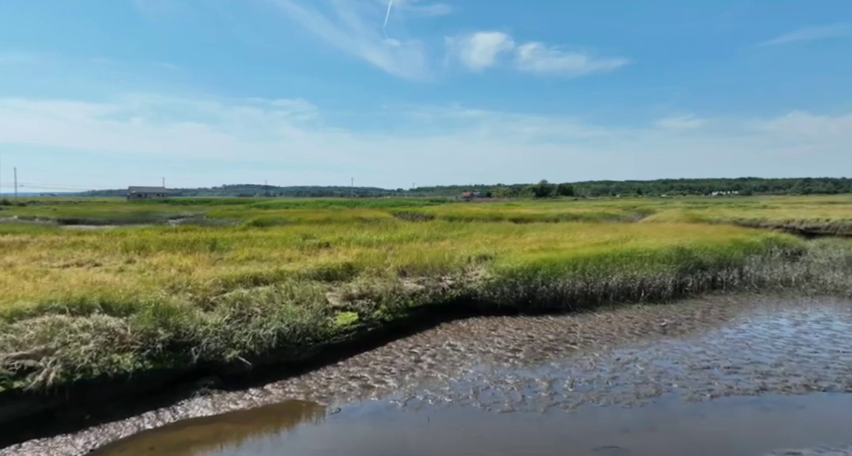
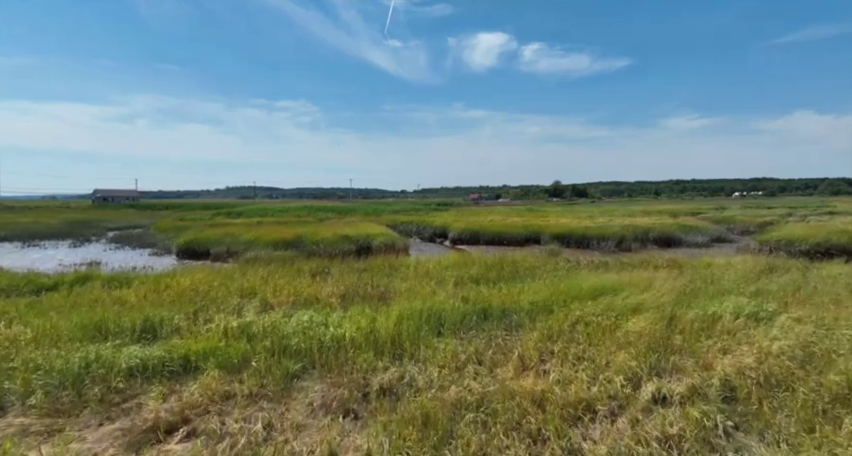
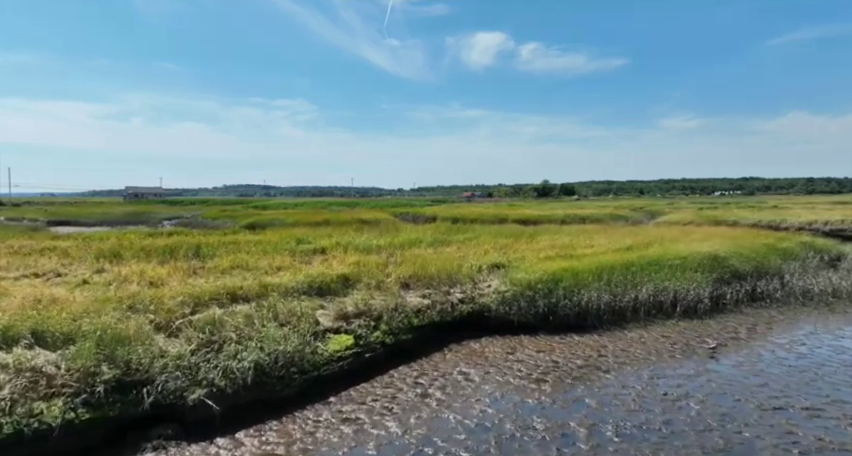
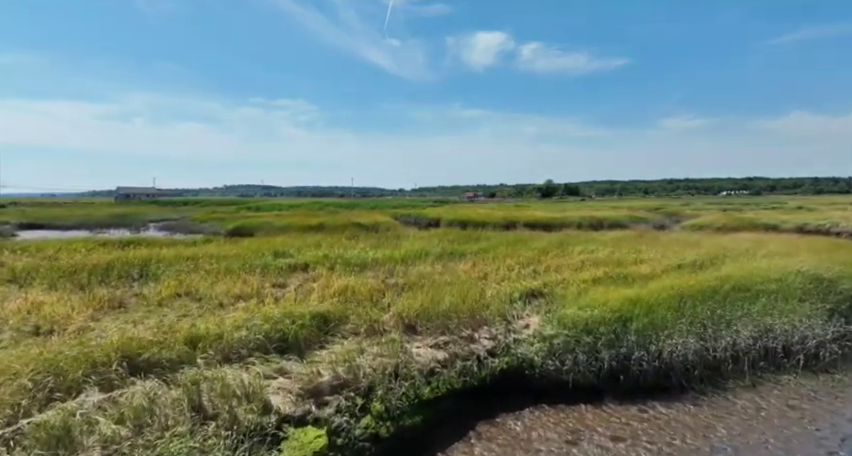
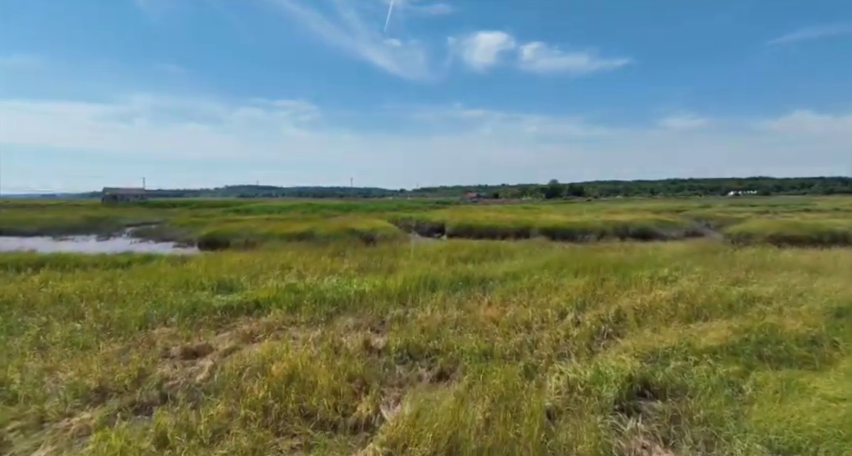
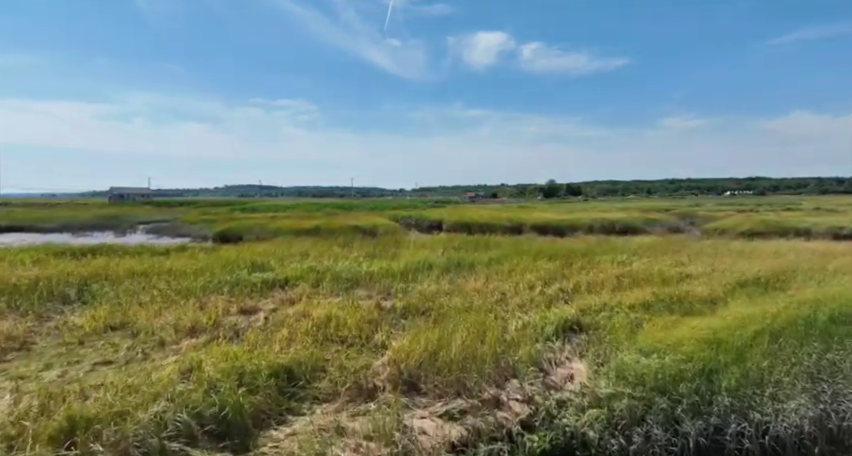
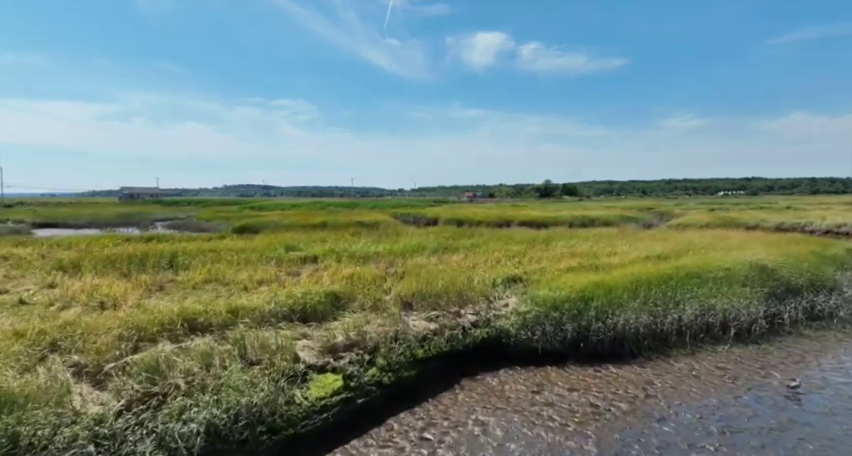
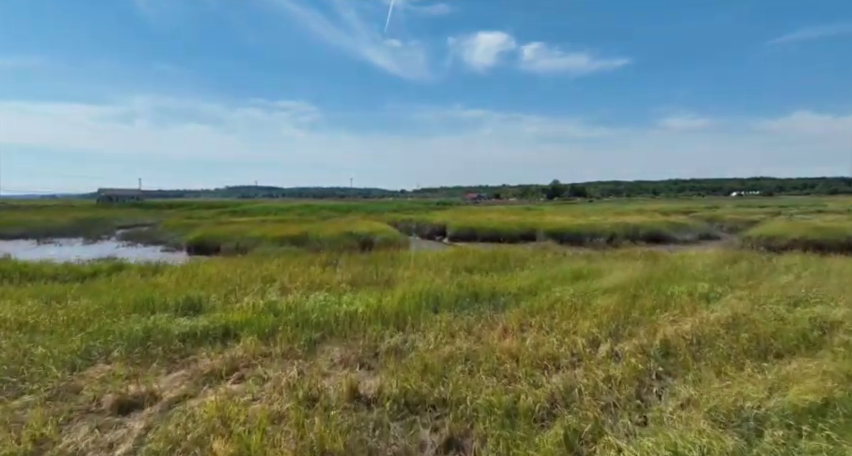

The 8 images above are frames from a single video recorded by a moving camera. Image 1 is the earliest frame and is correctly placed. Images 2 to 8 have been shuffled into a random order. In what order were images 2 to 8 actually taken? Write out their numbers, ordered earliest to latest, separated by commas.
3, 7, 4, 6, 5, 8, 2
